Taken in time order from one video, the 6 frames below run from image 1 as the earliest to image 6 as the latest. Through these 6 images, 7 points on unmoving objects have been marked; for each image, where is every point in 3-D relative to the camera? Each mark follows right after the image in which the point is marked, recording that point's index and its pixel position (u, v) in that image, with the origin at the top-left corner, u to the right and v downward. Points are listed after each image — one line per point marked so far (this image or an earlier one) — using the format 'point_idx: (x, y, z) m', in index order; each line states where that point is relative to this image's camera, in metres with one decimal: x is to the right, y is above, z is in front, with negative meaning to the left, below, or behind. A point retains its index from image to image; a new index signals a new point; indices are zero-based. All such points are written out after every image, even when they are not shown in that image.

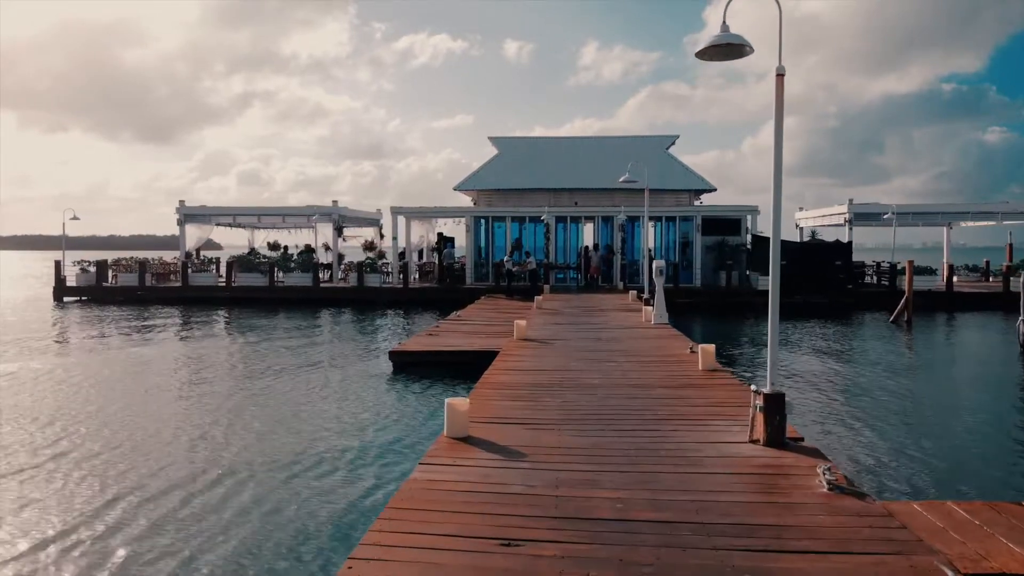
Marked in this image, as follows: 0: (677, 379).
0: (+1.7, -1.0, +7.6) m
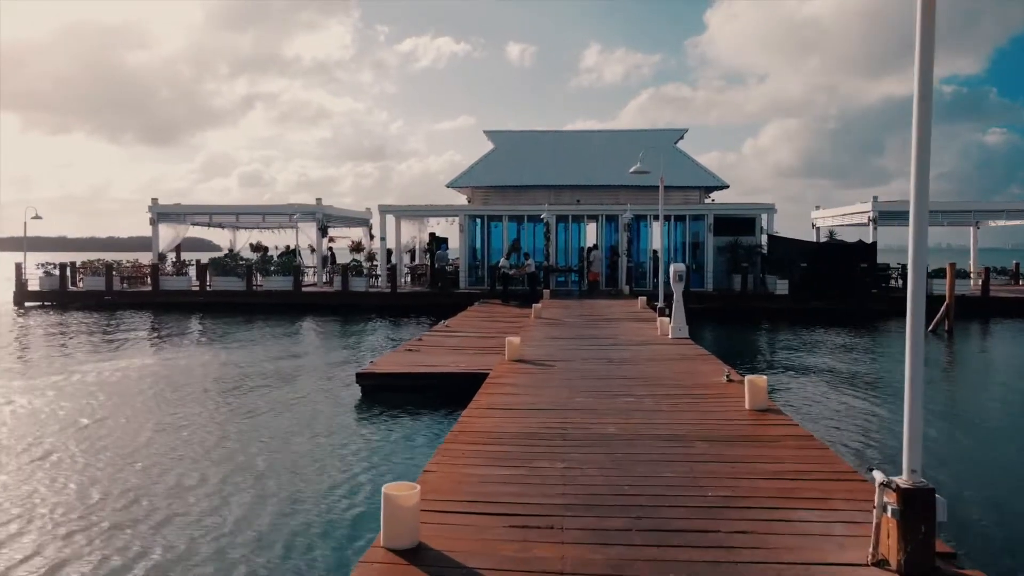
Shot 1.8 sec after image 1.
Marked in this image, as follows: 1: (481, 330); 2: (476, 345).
0: (+1.6, -1.1, +5.6) m
1: (-0.6, -0.9, +14.3) m
2: (-0.6, -1.0, +12.3) m
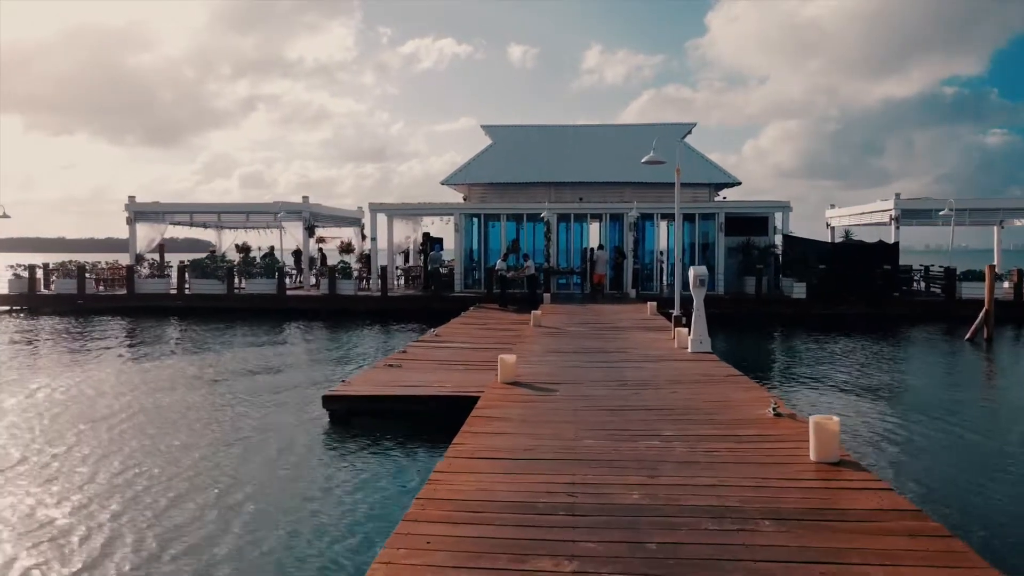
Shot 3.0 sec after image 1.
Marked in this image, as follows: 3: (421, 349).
0: (+1.5, -1.1, +4.1) m
1: (-0.7, -0.9, +12.7) m
2: (-0.7, -1.1, +10.8) m
3: (-1.5, -1.0, +12.0) m
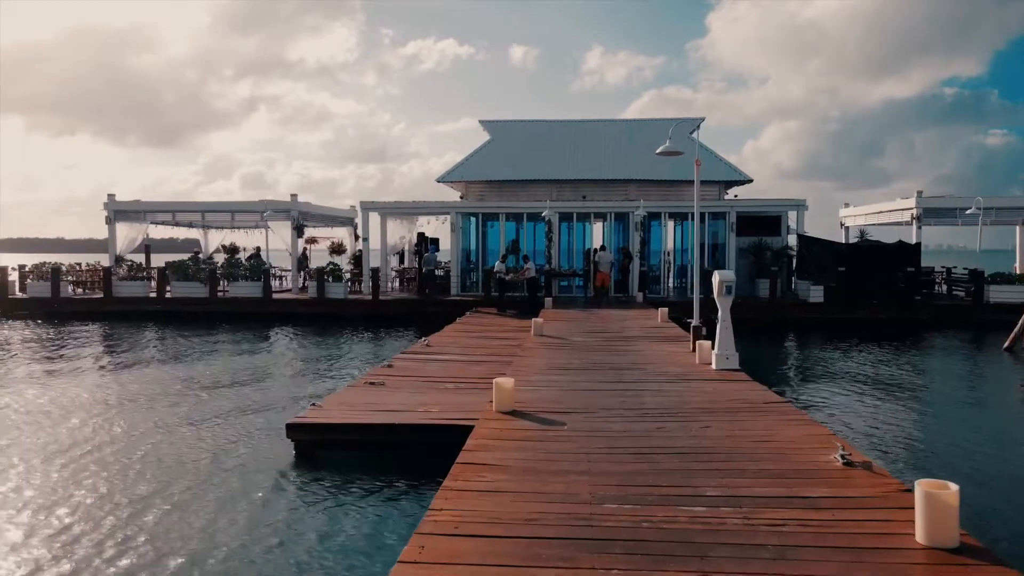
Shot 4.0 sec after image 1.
0: (+1.5, -1.2, +2.8) m
1: (-0.7, -1.0, +11.5) m
2: (-0.7, -1.2, +9.5) m
3: (-1.5, -1.1, +10.7) m
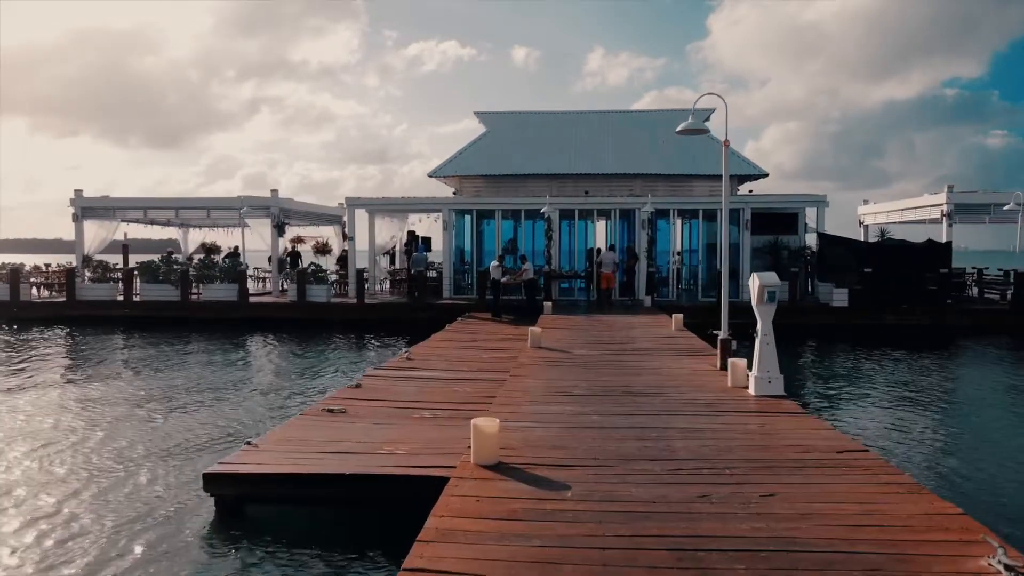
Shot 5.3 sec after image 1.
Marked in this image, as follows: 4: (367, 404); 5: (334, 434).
0: (+1.4, -1.3, +1.1) m
1: (-0.8, -1.1, +9.8) m
2: (-0.8, -1.2, +7.9) m
3: (-1.6, -1.1, +9.1) m
4: (-1.5, -1.2, +7.7) m
5: (-1.6, -1.3, +6.4) m
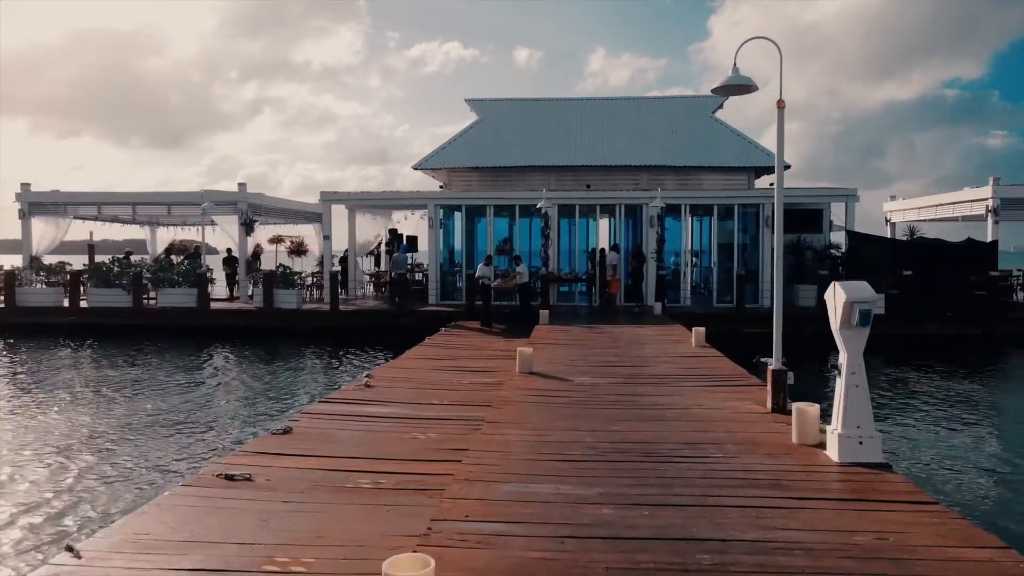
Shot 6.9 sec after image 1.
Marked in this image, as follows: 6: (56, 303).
0: (+1.2, -1.4, -1.1) m
1: (-1.0, -1.2, +7.6) m
2: (-1.0, -1.3, +5.7) m
3: (-1.8, -1.3, +6.9) m
4: (-1.7, -1.3, +5.5) m
5: (-1.8, -1.4, +4.3) m
6: (-11.7, -0.4, +18.7) m
